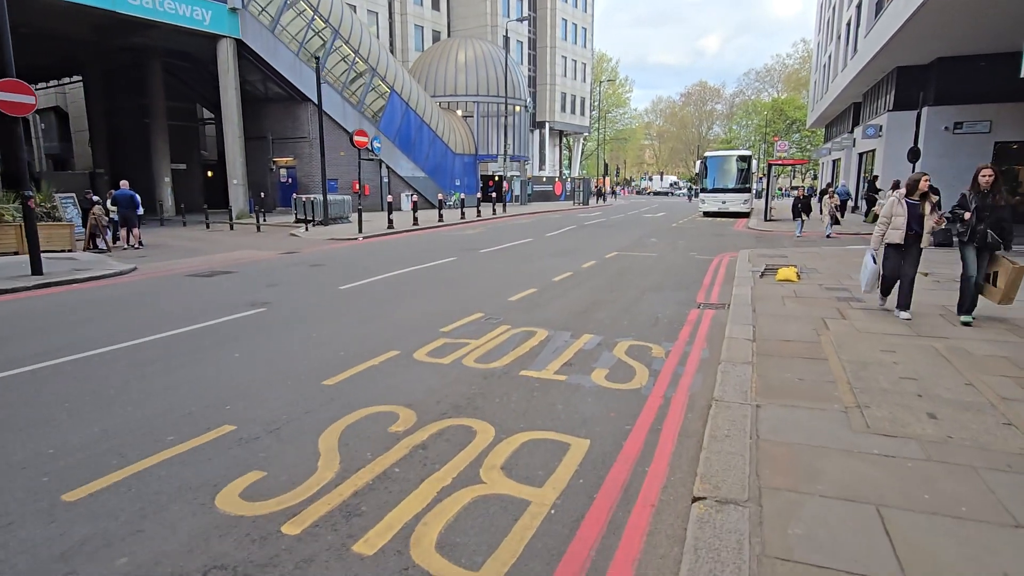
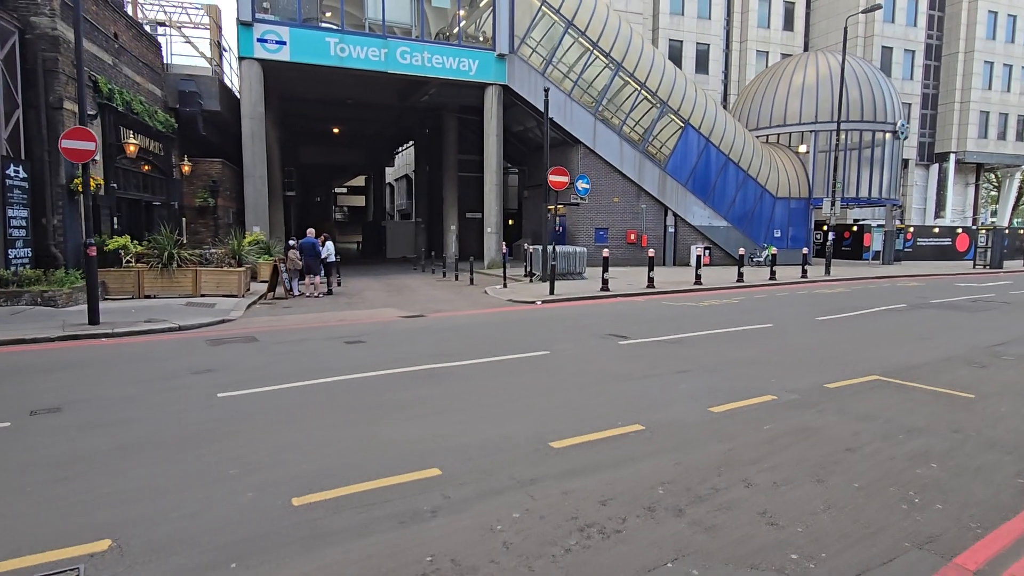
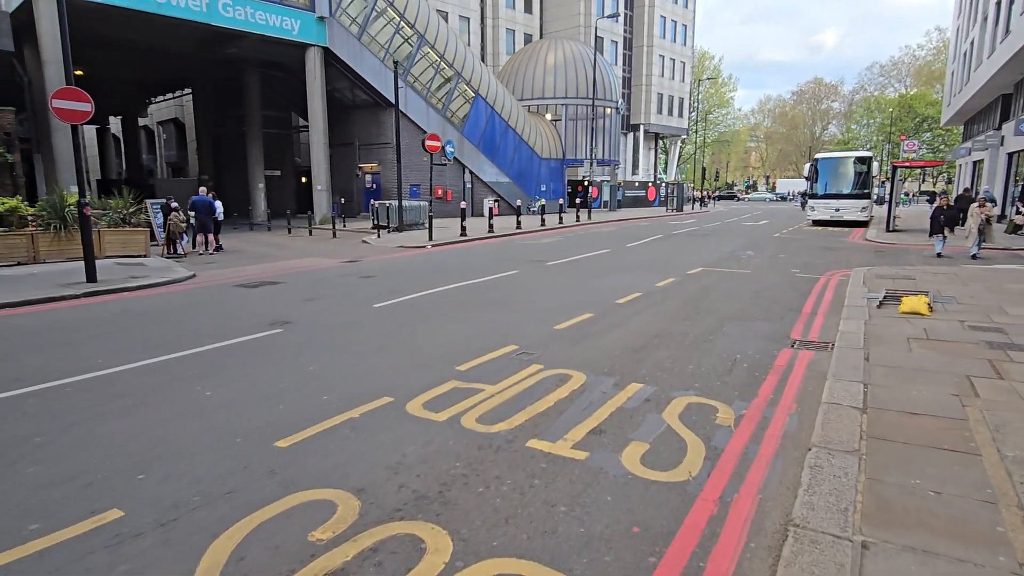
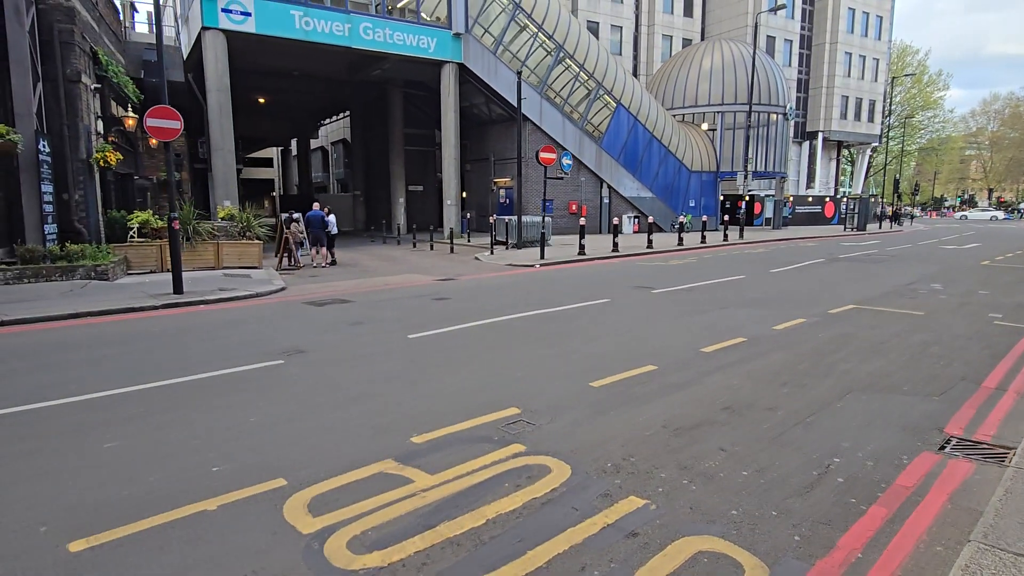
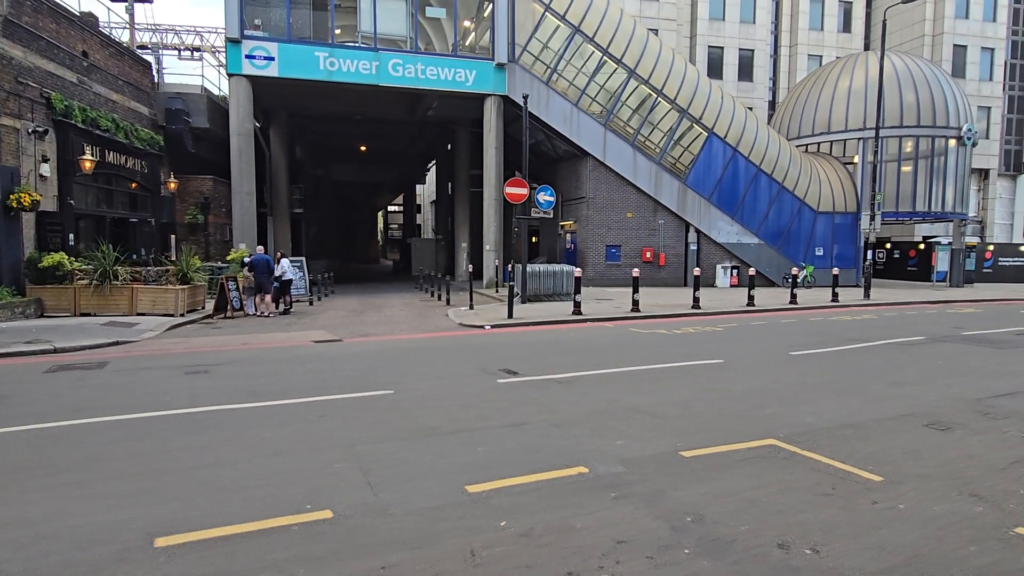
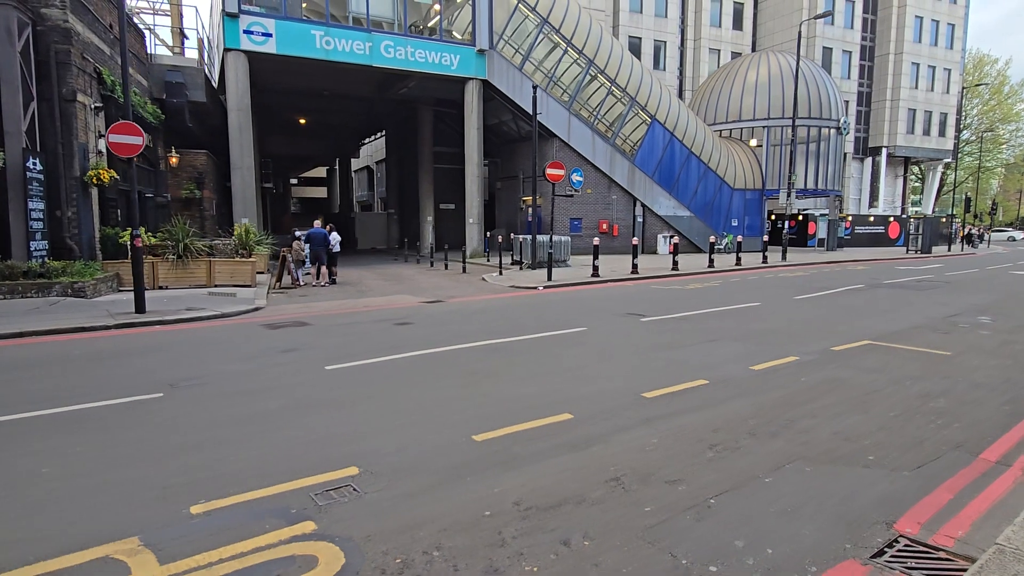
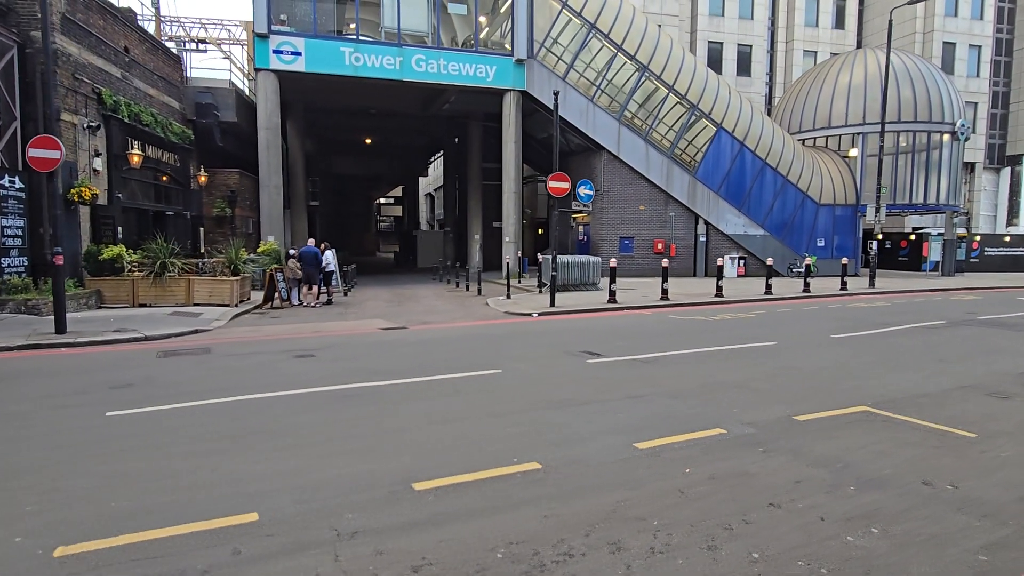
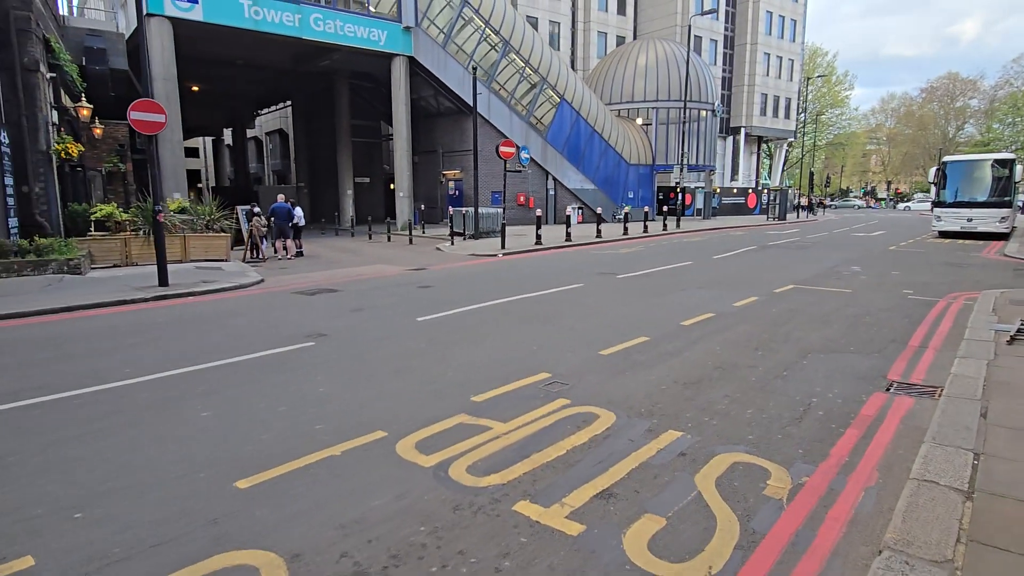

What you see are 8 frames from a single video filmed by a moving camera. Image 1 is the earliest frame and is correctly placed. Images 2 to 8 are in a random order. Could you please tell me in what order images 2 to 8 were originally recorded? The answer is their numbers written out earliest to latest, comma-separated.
3, 8, 4, 6, 2, 7, 5
